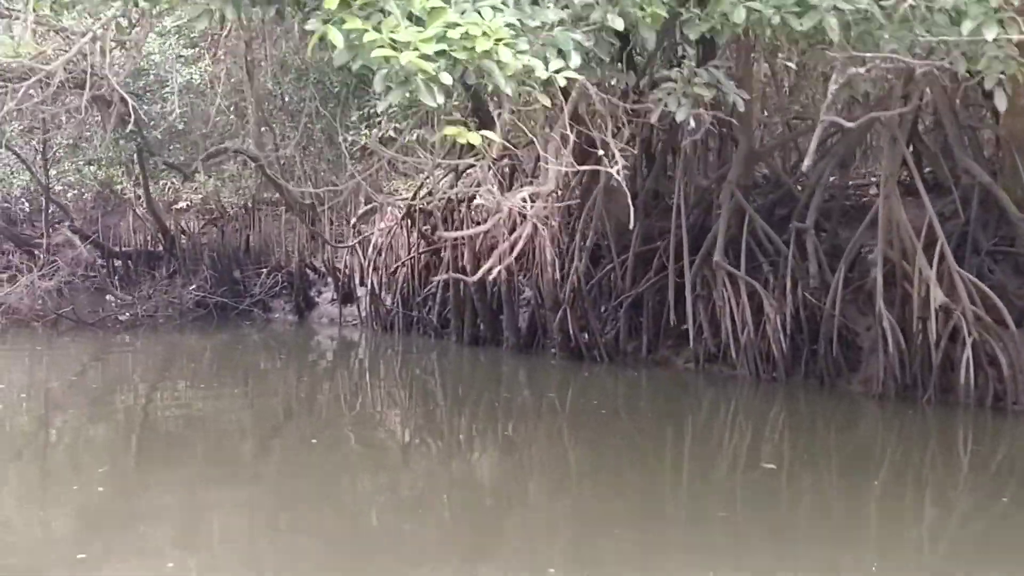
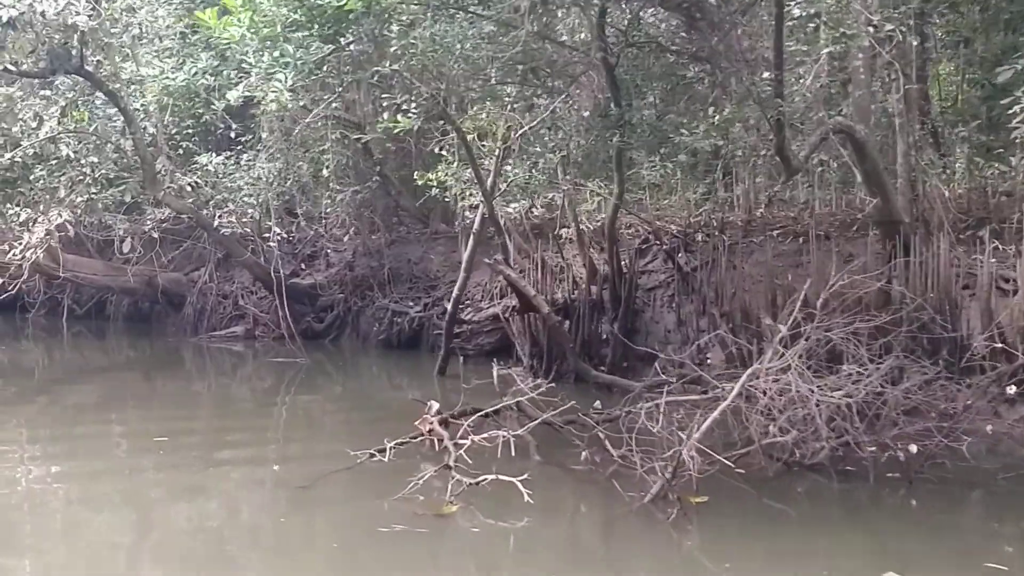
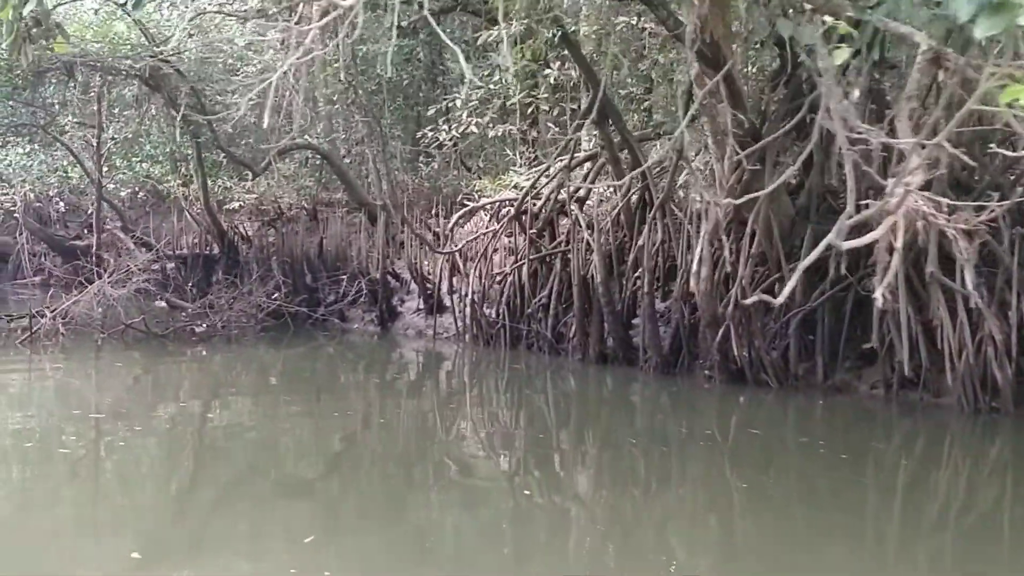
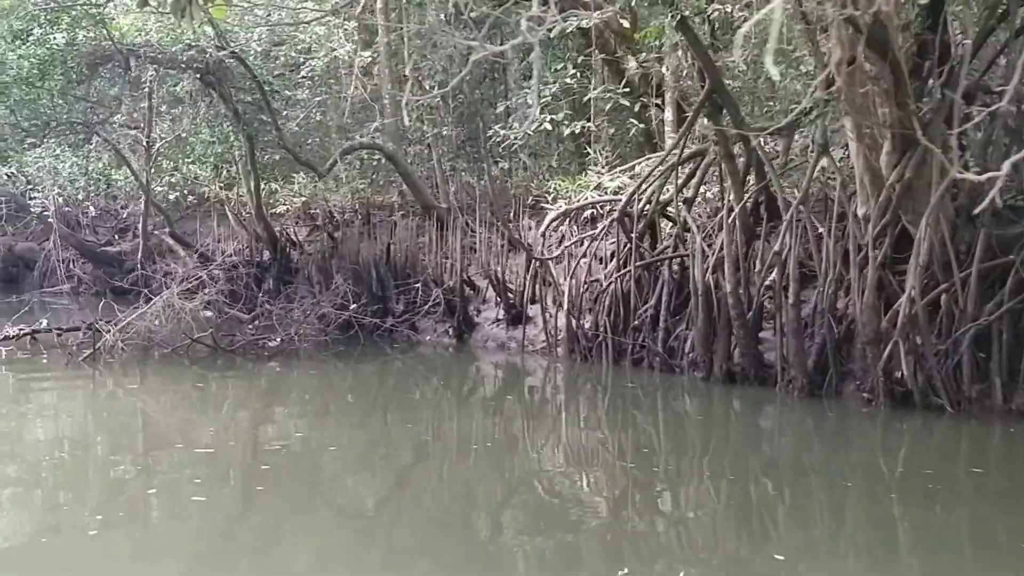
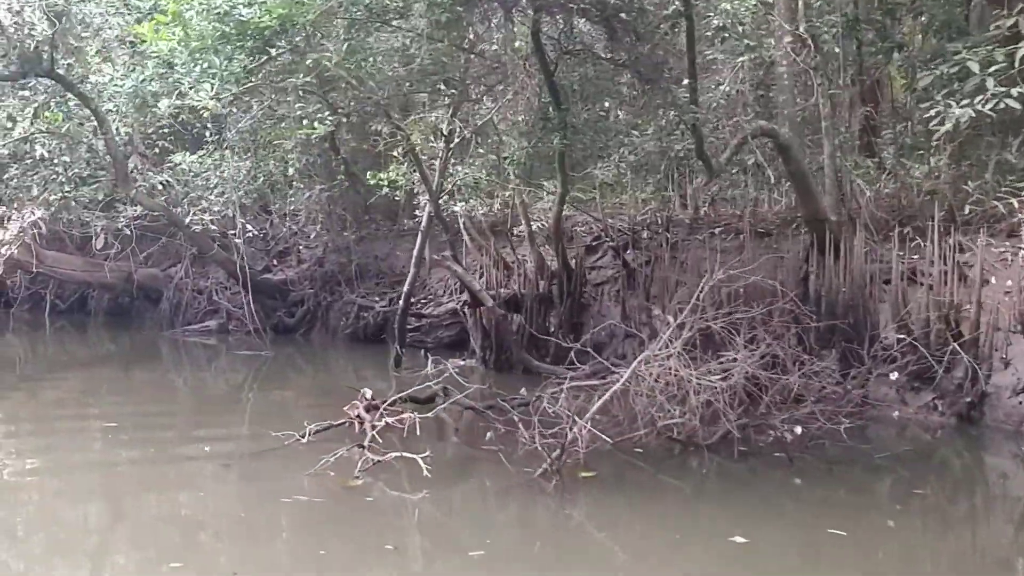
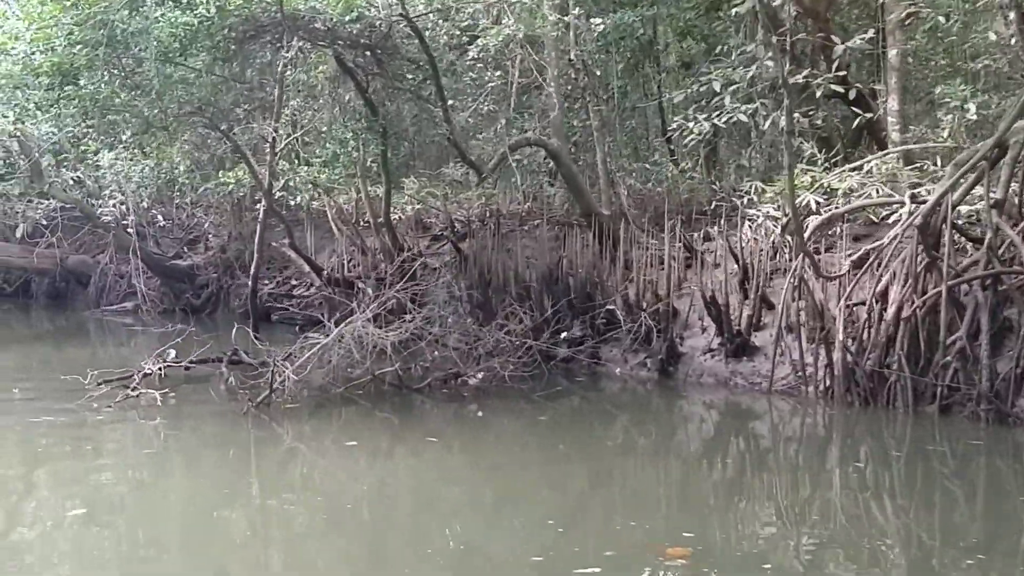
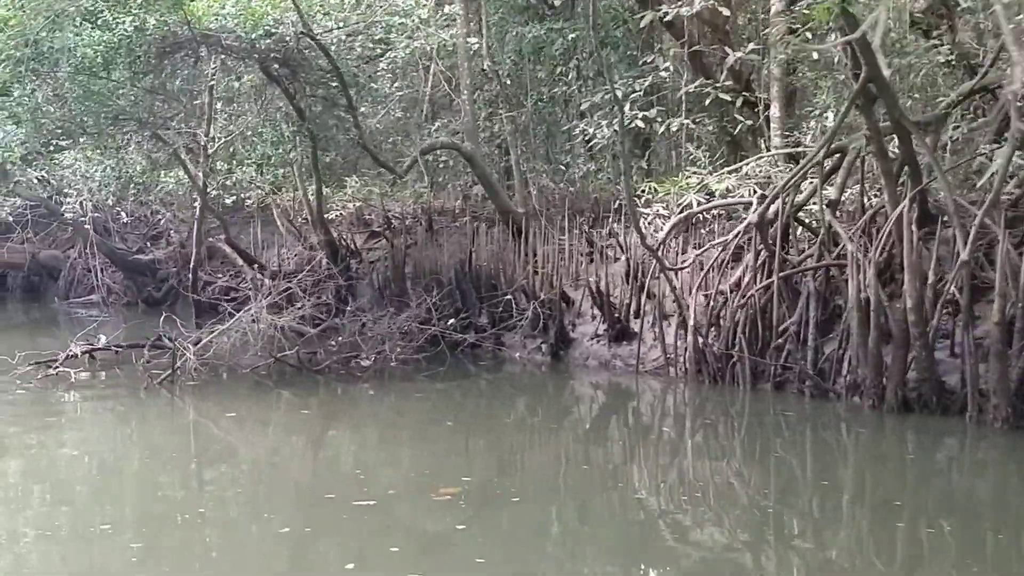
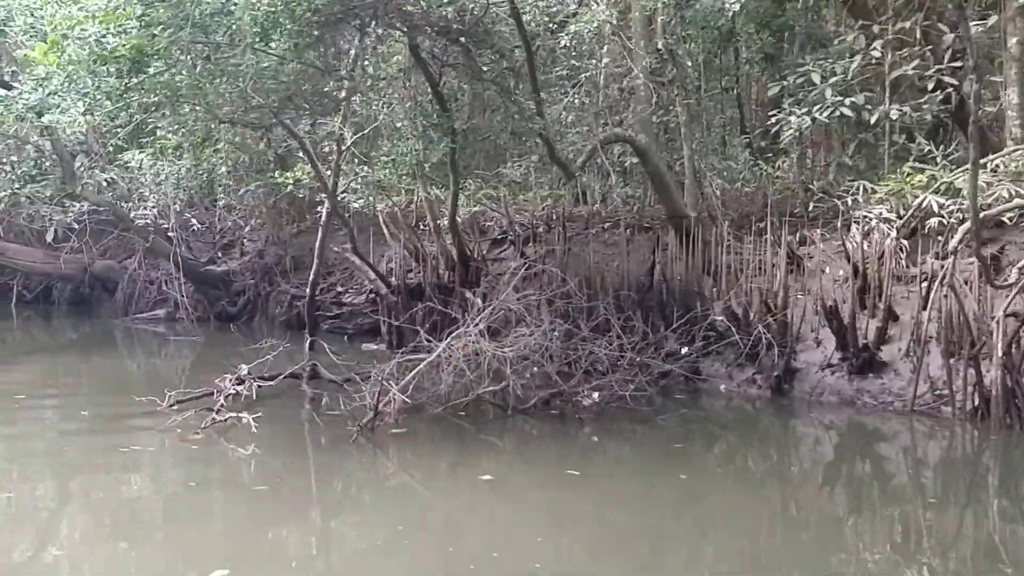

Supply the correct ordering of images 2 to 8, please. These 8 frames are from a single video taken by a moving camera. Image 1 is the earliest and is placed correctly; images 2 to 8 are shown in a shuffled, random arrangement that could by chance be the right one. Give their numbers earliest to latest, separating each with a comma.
3, 4, 7, 6, 8, 5, 2
